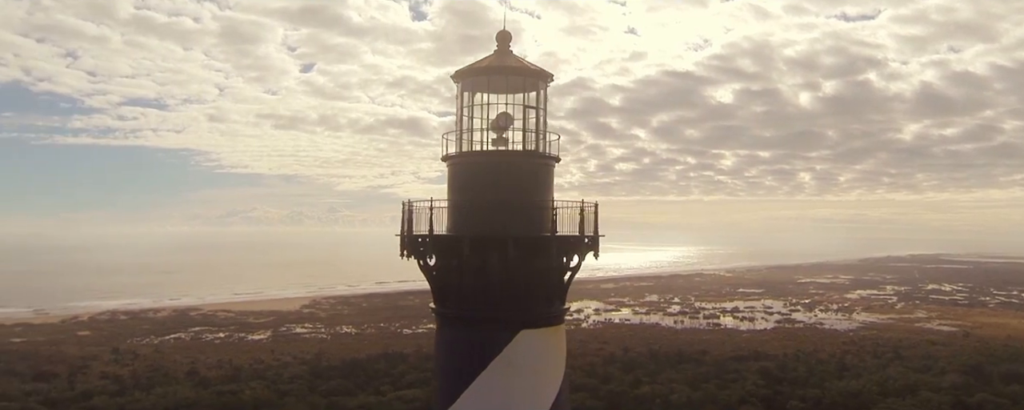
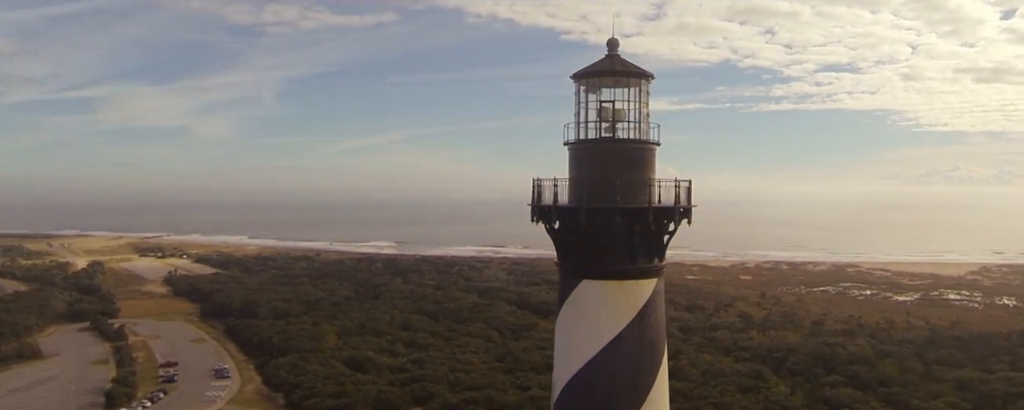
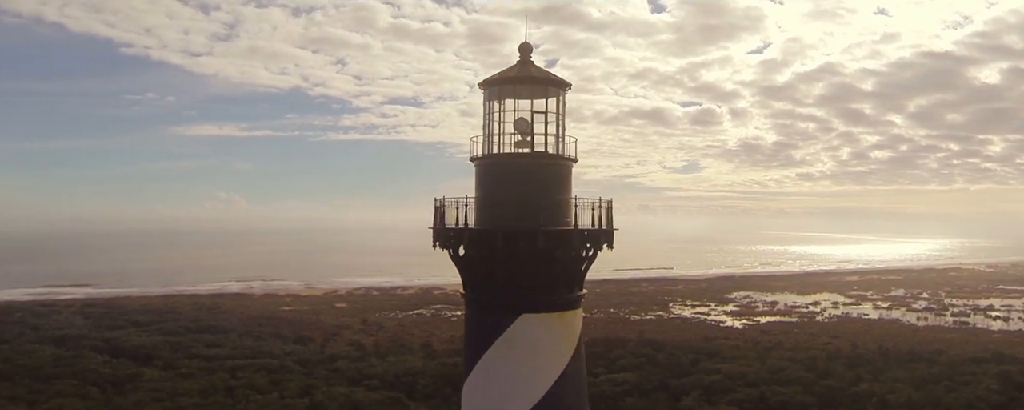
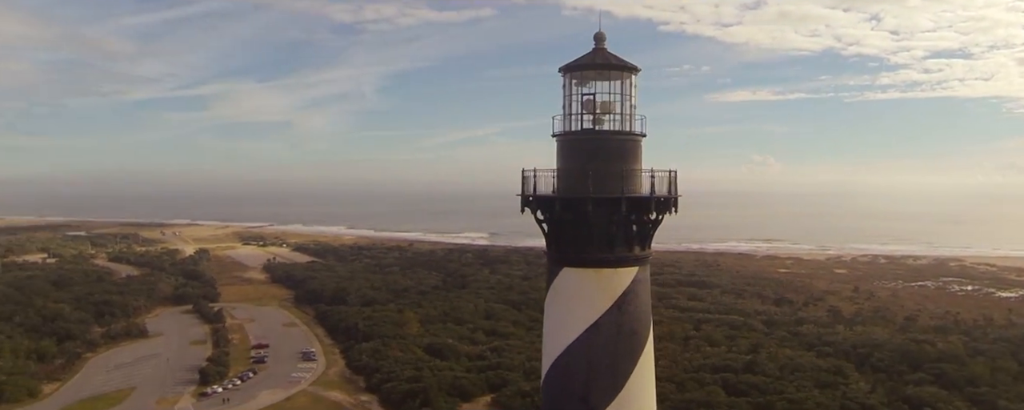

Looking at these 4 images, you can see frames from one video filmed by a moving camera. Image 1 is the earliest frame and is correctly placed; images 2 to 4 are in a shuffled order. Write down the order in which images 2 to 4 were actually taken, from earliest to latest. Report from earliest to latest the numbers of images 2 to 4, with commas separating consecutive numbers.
3, 2, 4
